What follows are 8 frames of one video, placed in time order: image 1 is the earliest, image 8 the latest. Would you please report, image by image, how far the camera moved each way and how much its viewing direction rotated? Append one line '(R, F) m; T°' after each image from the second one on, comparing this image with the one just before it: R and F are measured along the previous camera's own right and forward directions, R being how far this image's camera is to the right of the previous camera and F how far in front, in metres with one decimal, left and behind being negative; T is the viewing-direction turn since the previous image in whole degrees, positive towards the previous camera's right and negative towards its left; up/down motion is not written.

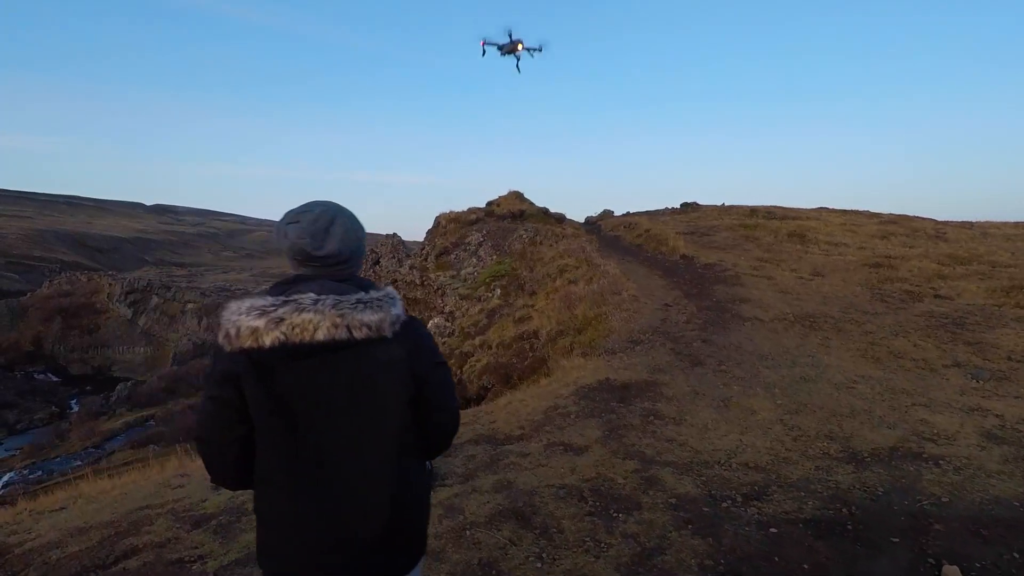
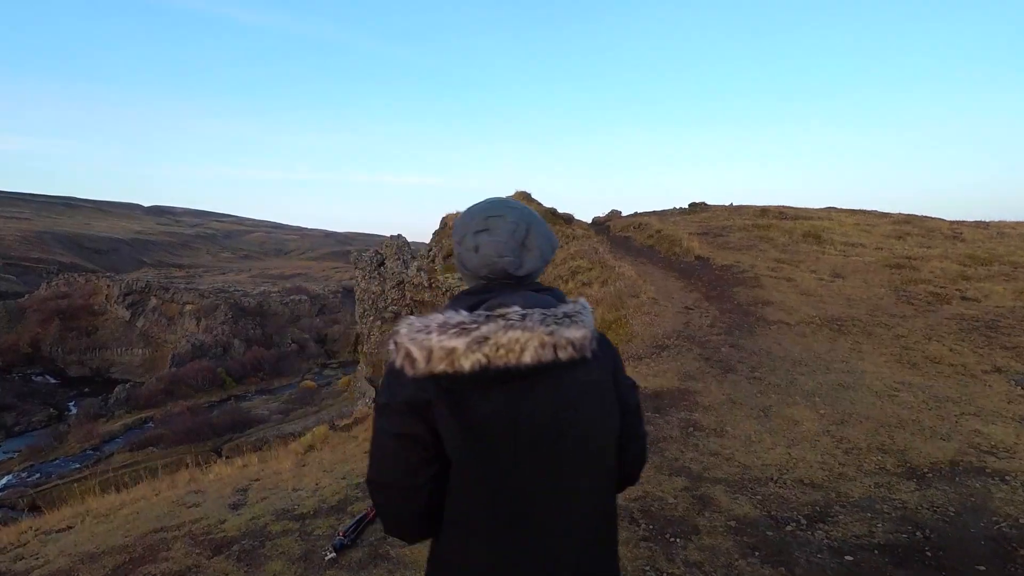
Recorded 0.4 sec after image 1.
(-0.3, +0.2) m; 0°
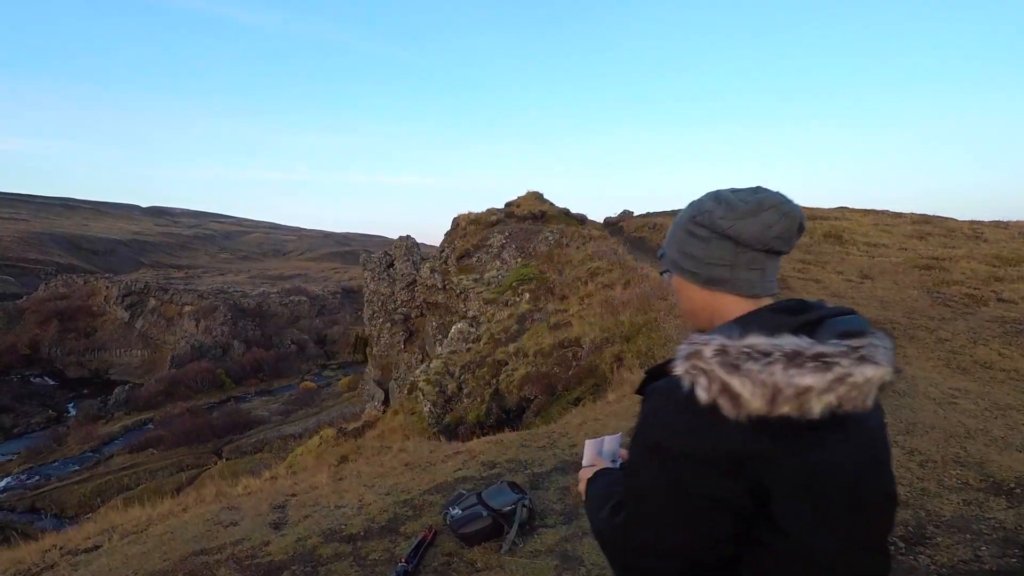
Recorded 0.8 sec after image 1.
(-0.4, +0.2) m; 0°
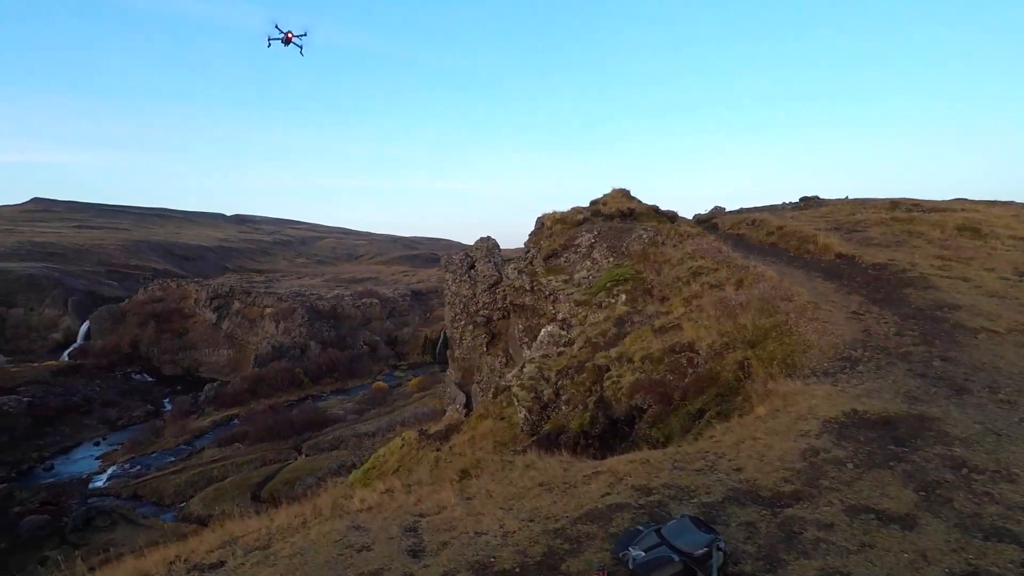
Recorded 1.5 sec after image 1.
(-0.6, +0.5) m; -6°
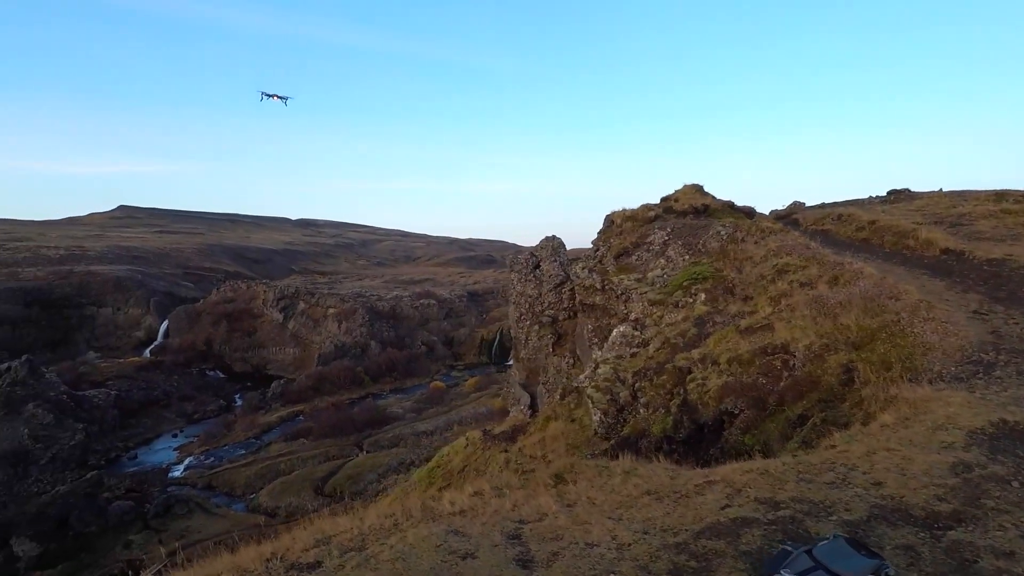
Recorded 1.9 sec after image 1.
(-0.3, +0.2) m; -5°
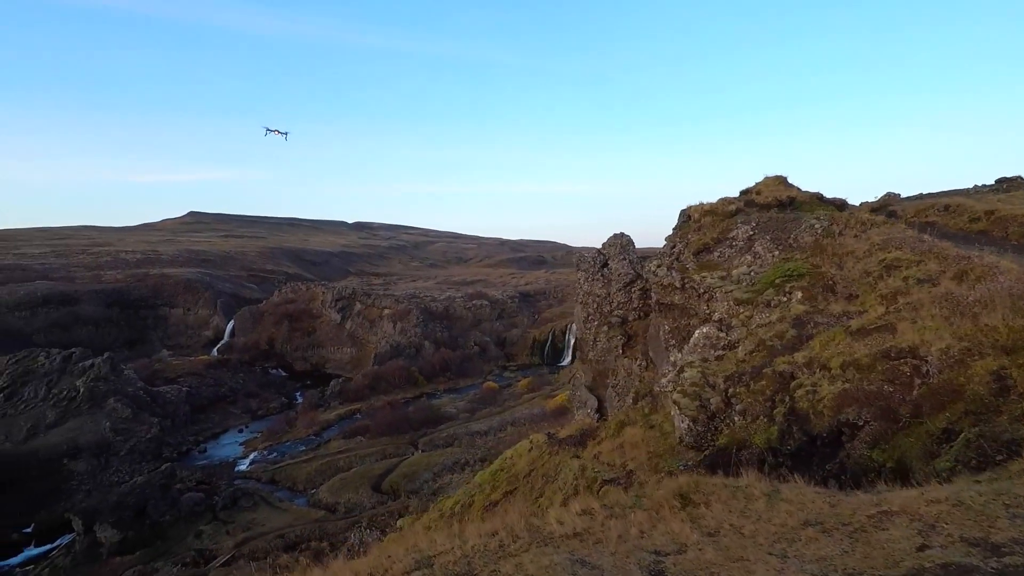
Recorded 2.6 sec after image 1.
(-0.5, +0.5) m; -5°
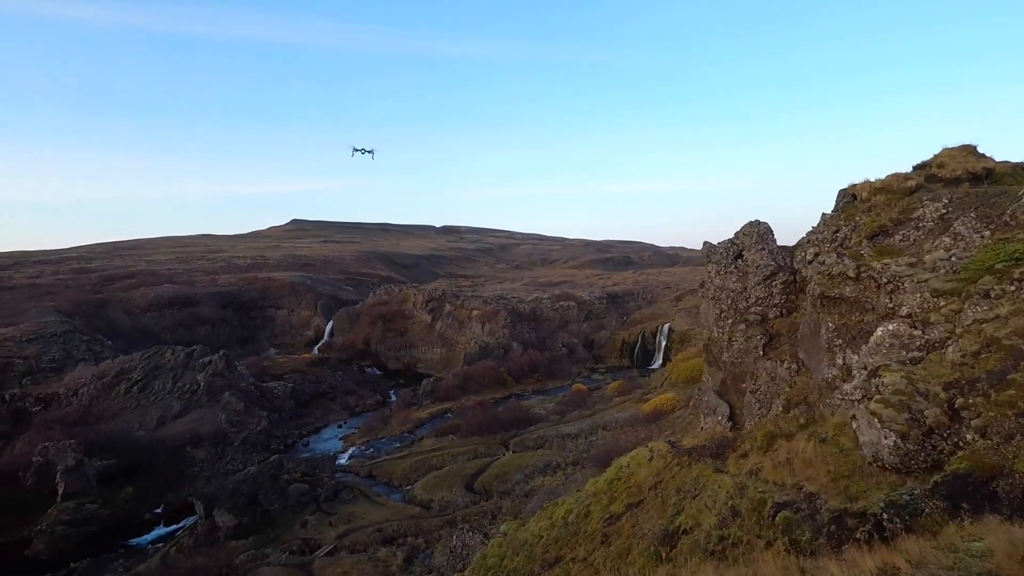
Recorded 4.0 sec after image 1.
(-1.0, +1.0) m; -8°
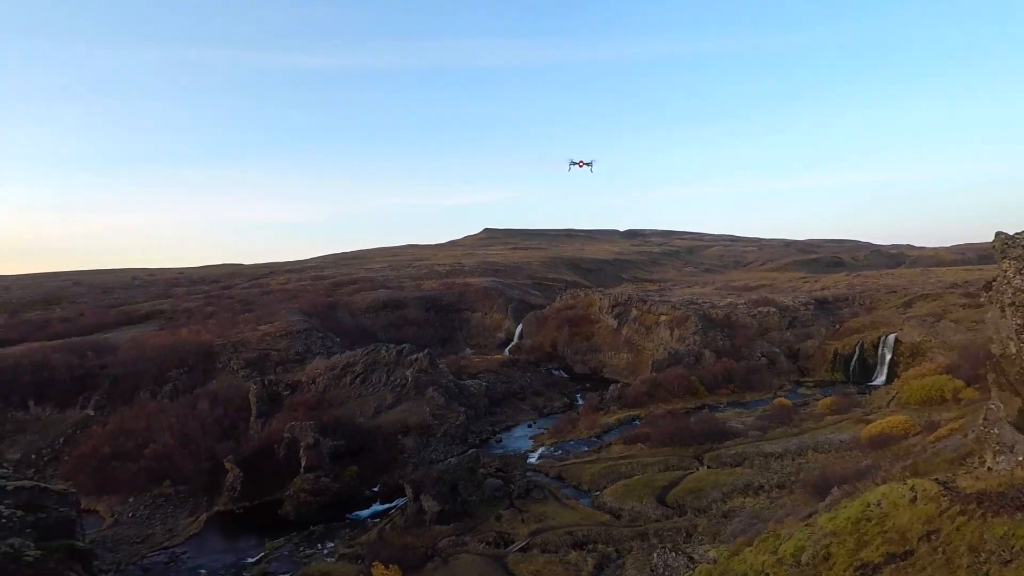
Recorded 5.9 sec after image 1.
(-0.8, +0.7) m; -18°
